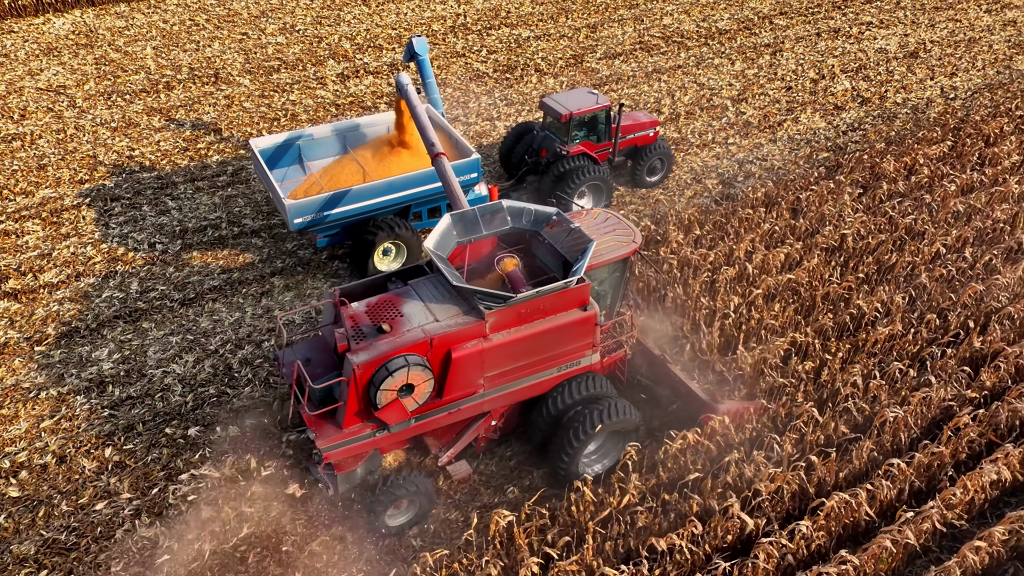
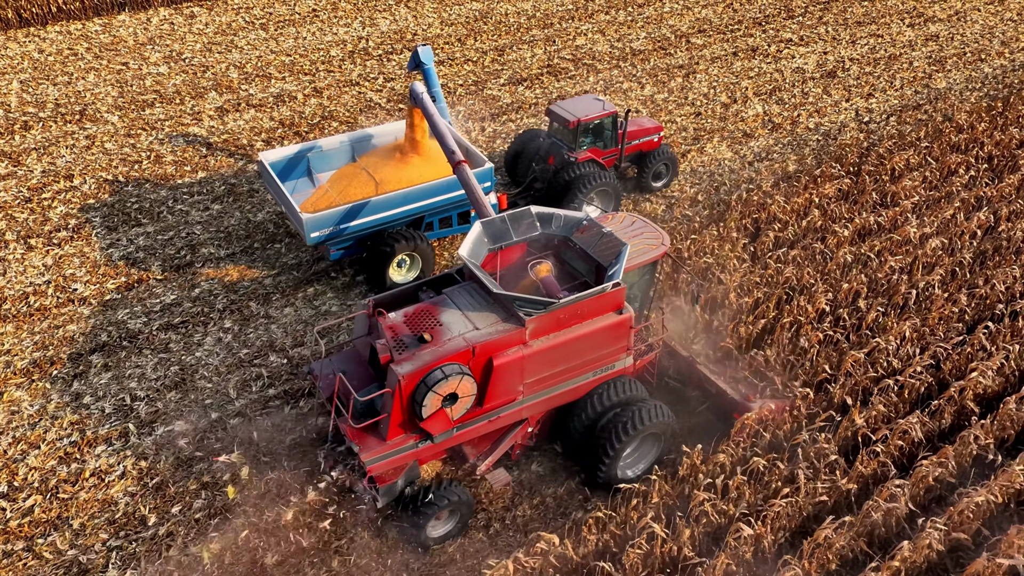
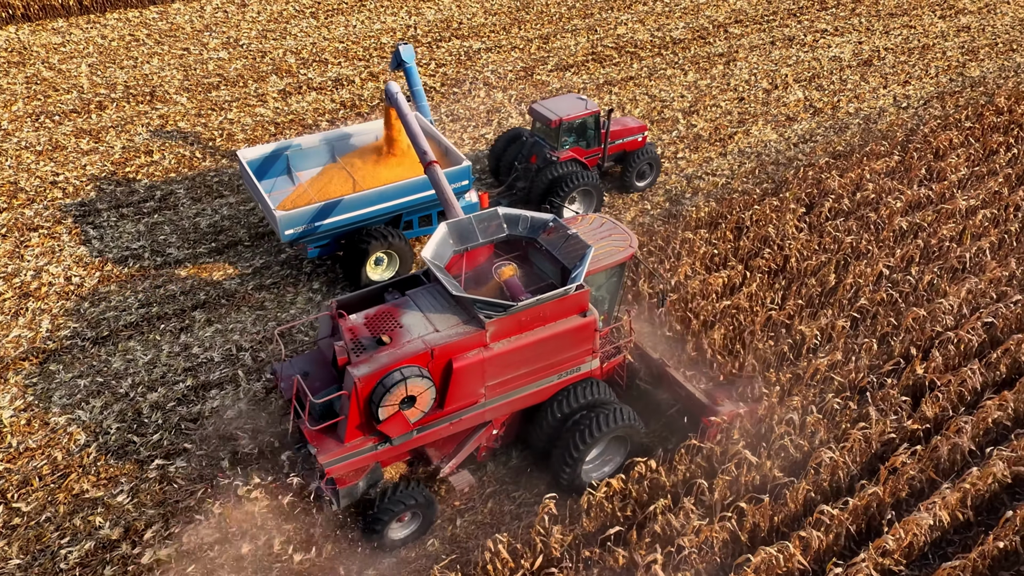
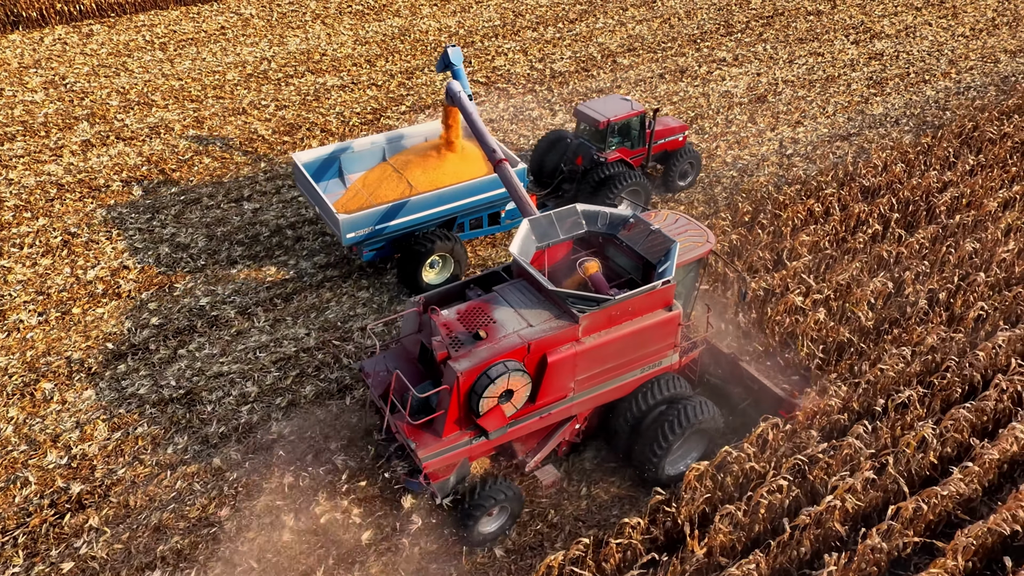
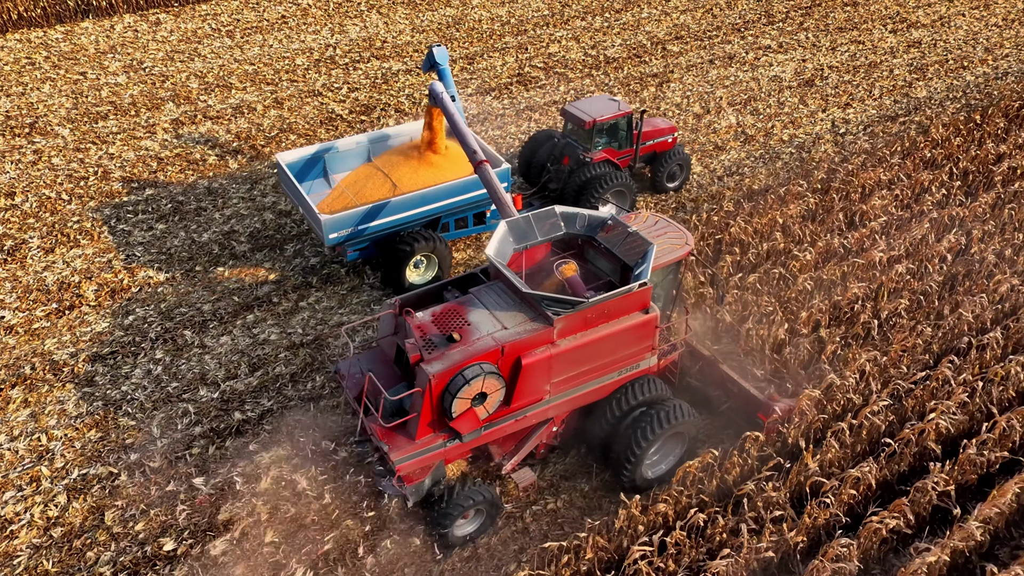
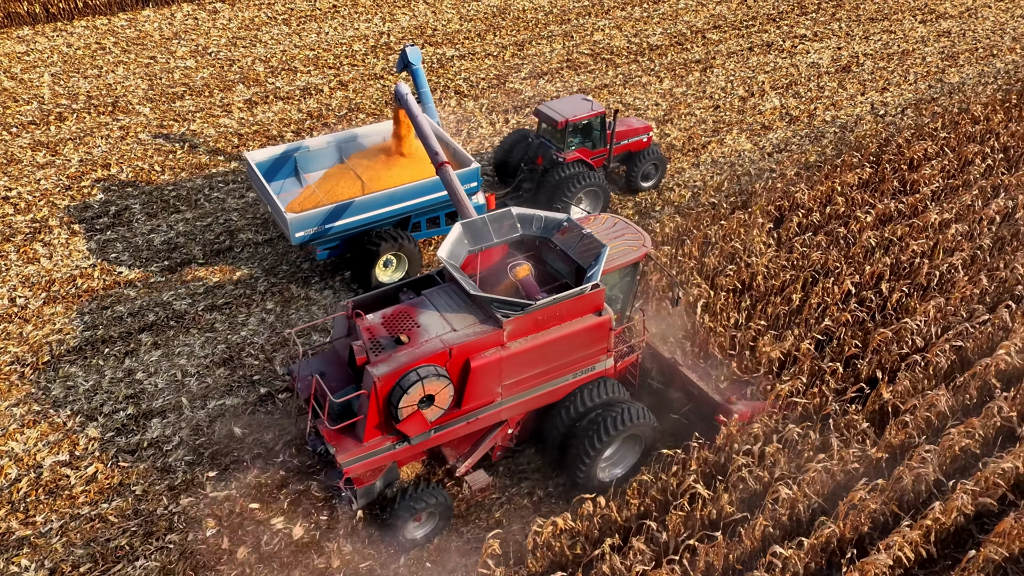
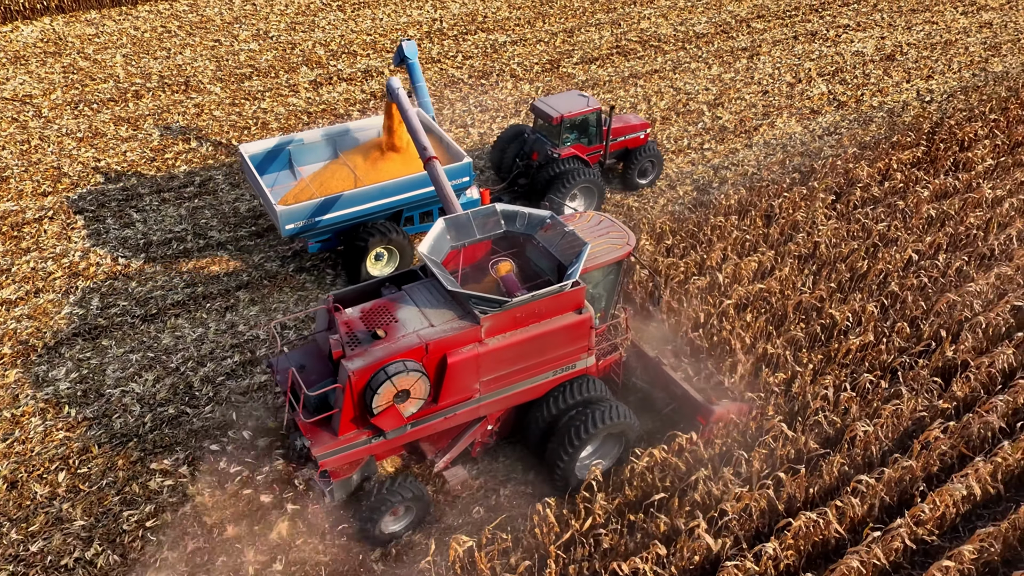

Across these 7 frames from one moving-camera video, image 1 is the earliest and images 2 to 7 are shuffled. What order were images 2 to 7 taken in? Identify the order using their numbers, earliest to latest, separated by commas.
7, 3, 6, 2, 5, 4
